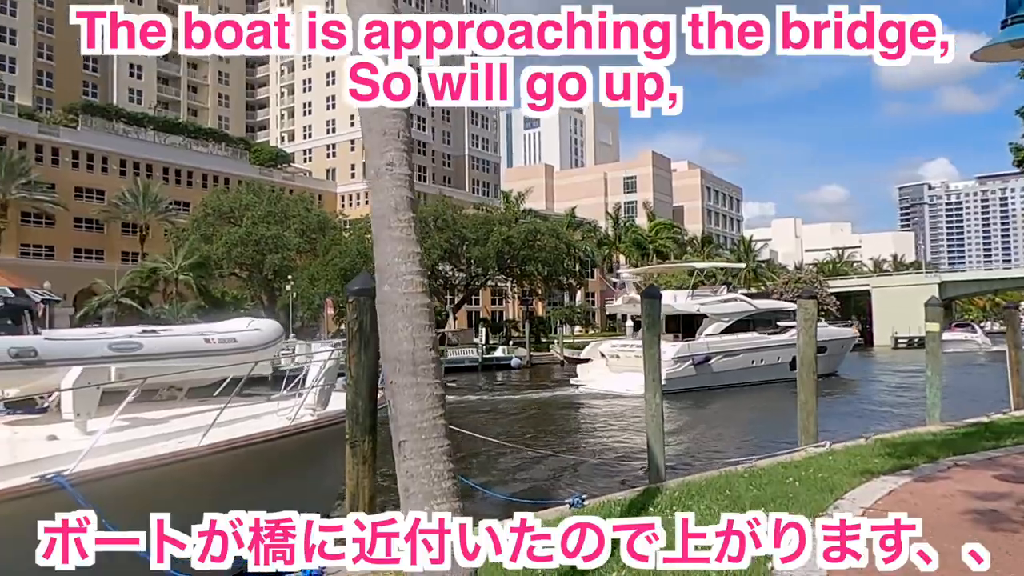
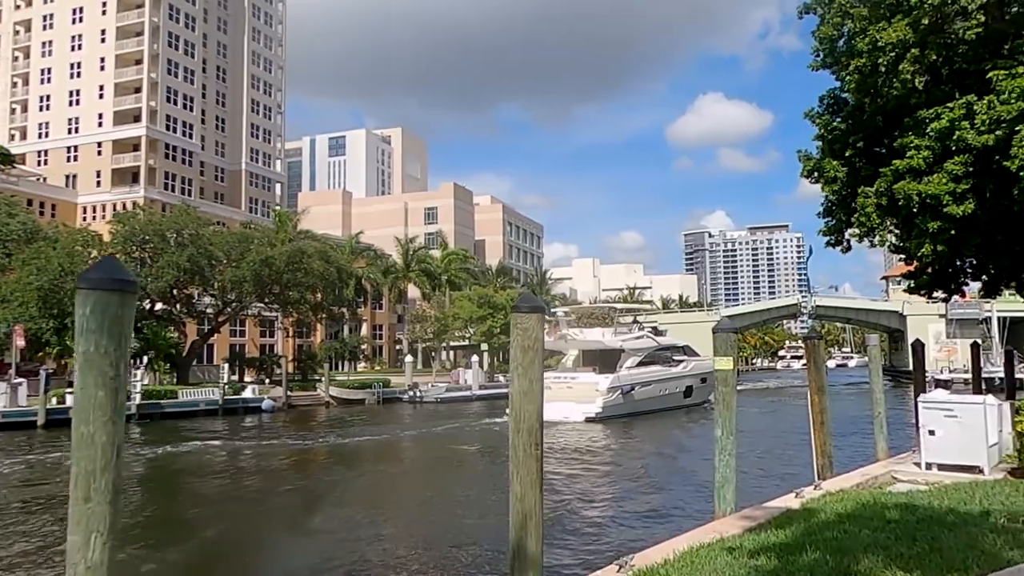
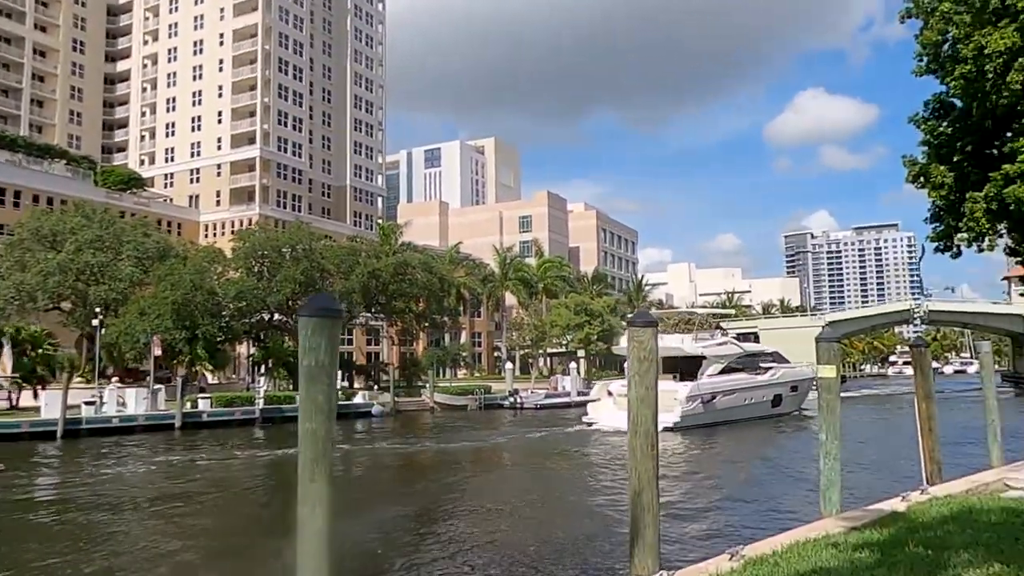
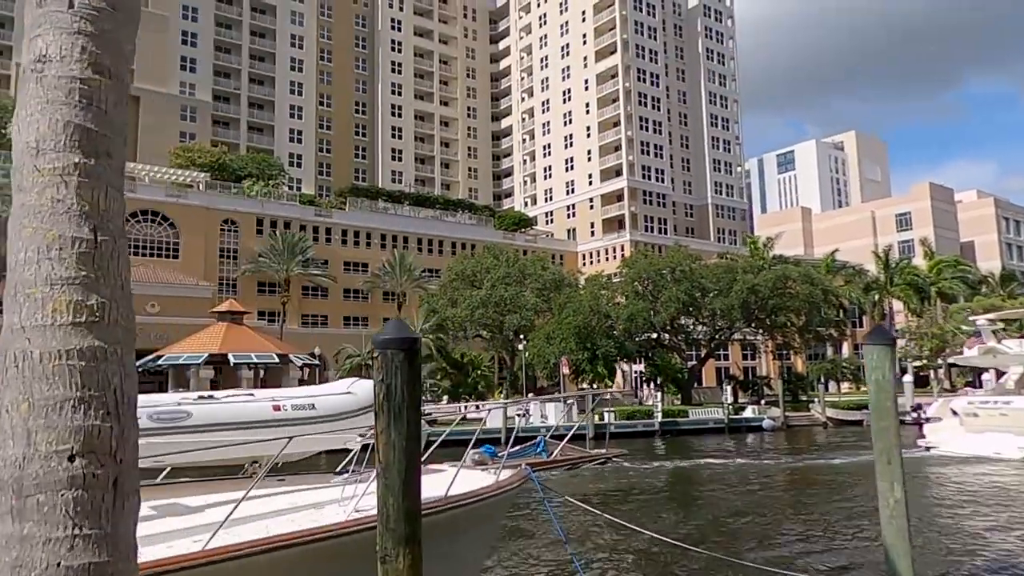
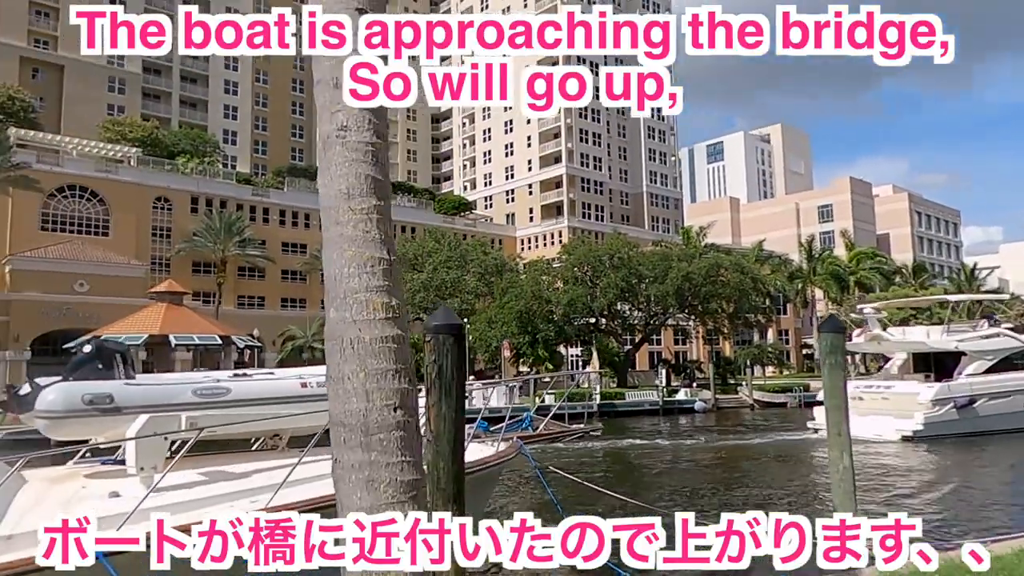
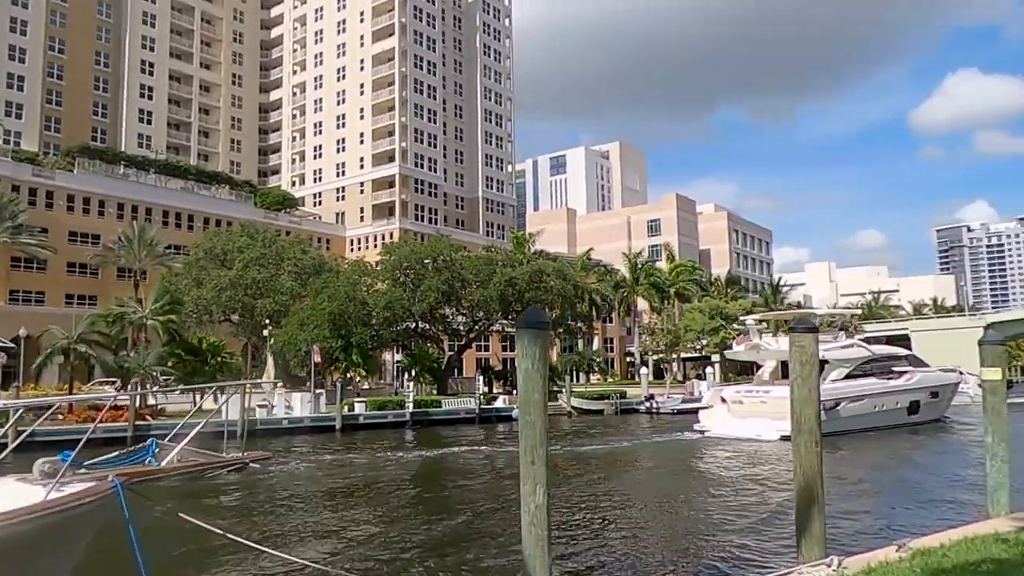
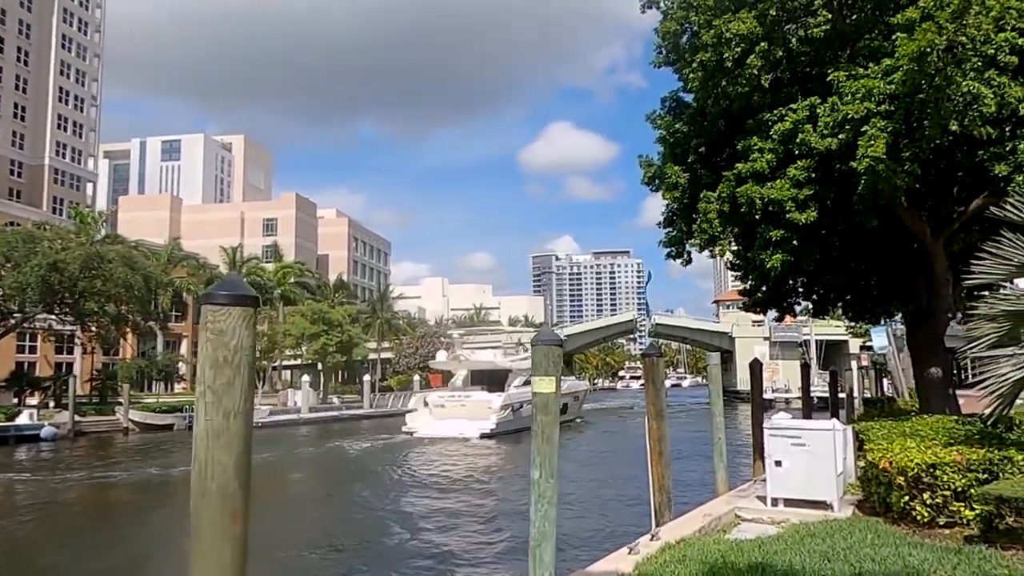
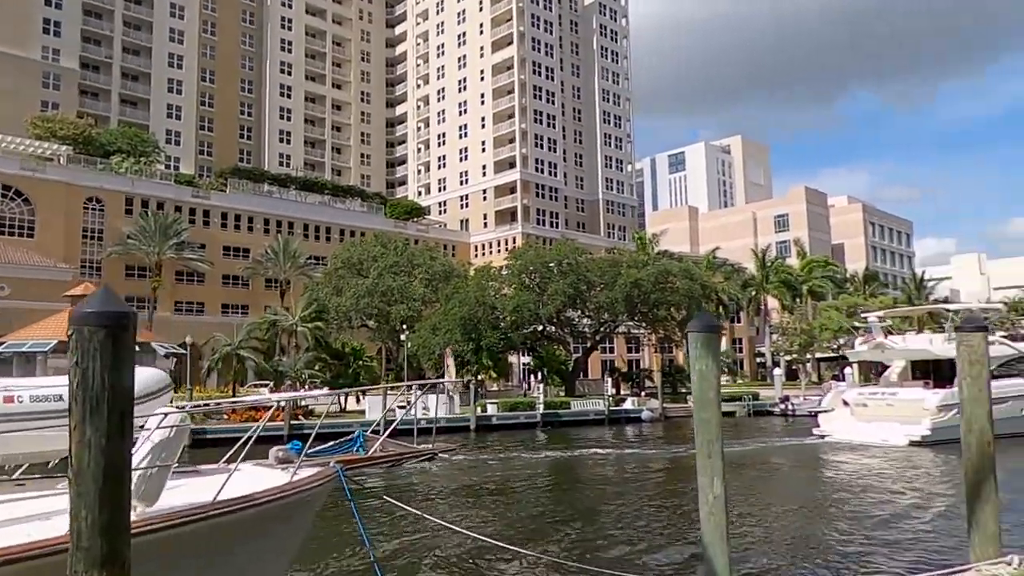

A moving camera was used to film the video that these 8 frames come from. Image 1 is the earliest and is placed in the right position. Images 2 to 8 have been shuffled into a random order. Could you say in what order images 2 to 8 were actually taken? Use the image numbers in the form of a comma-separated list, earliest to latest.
5, 4, 8, 6, 3, 2, 7
